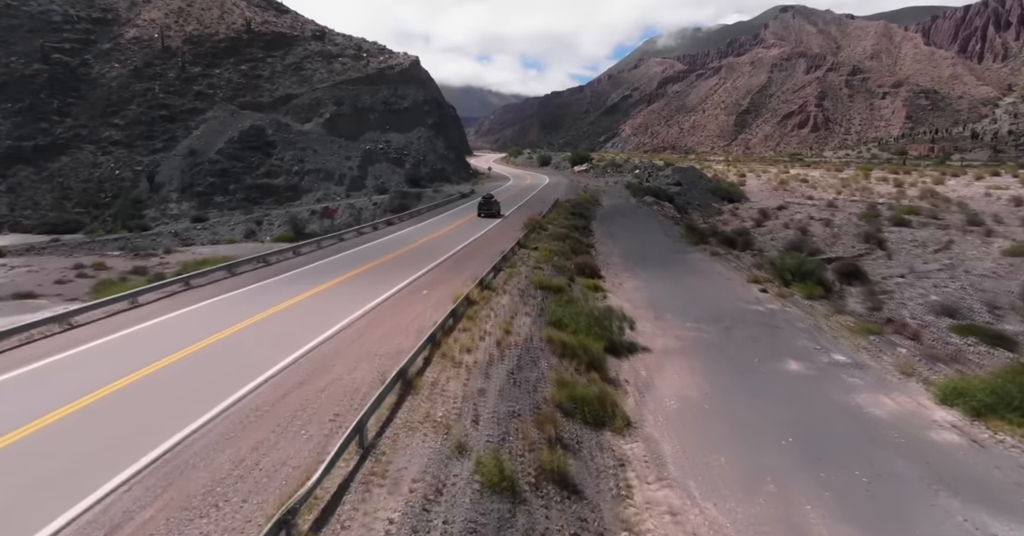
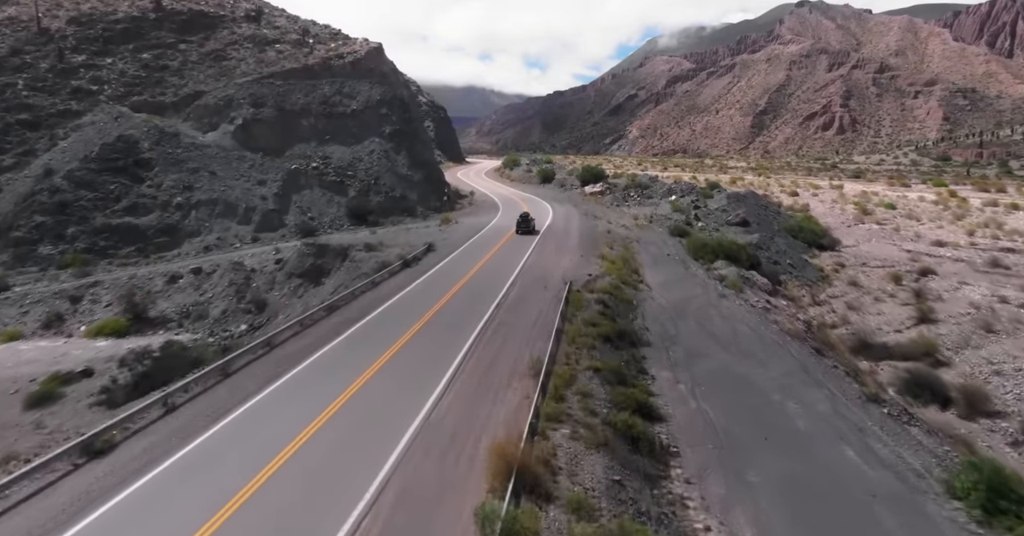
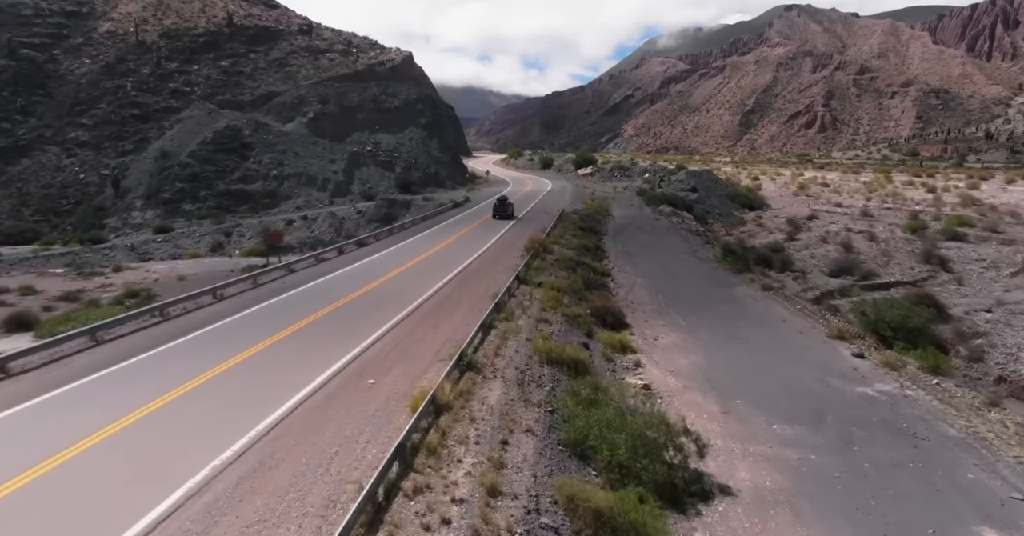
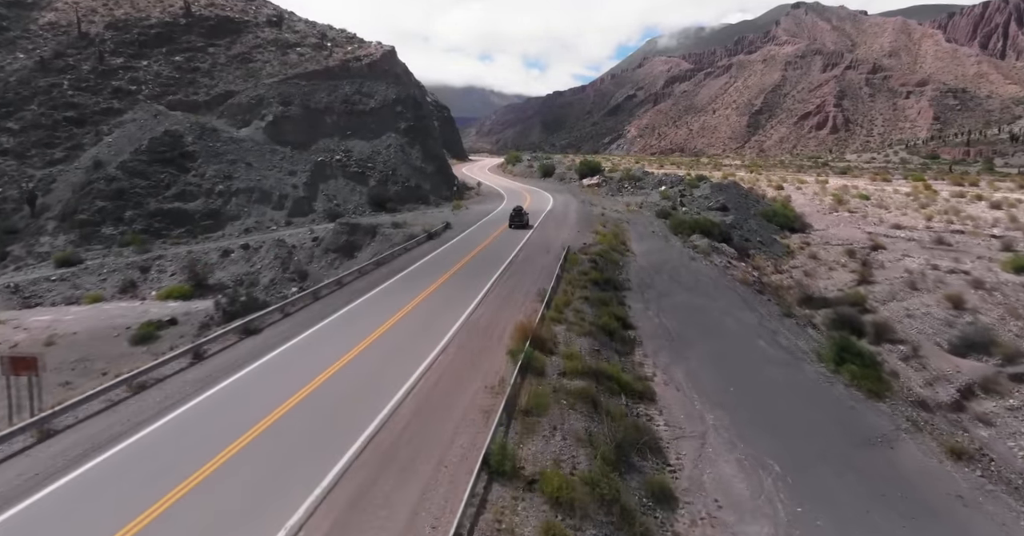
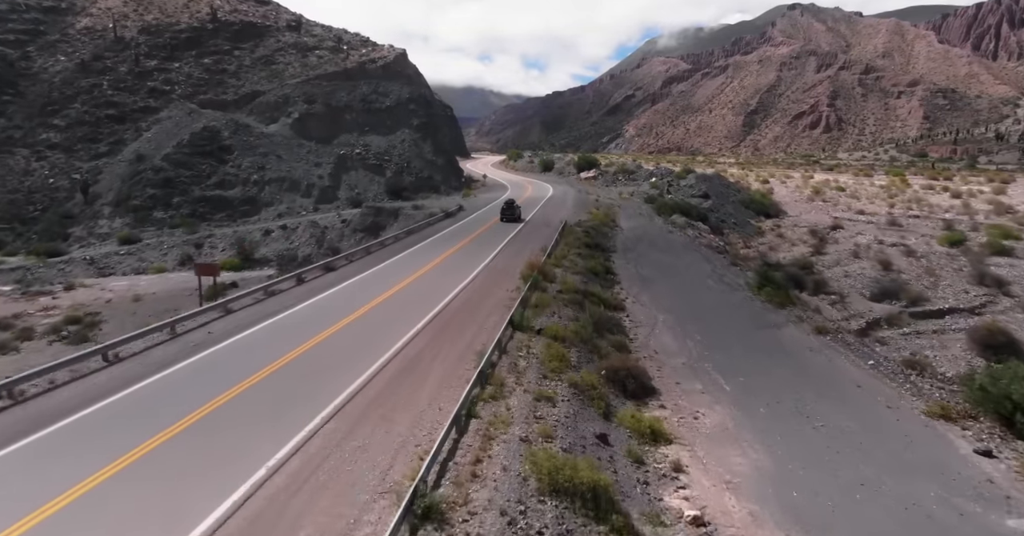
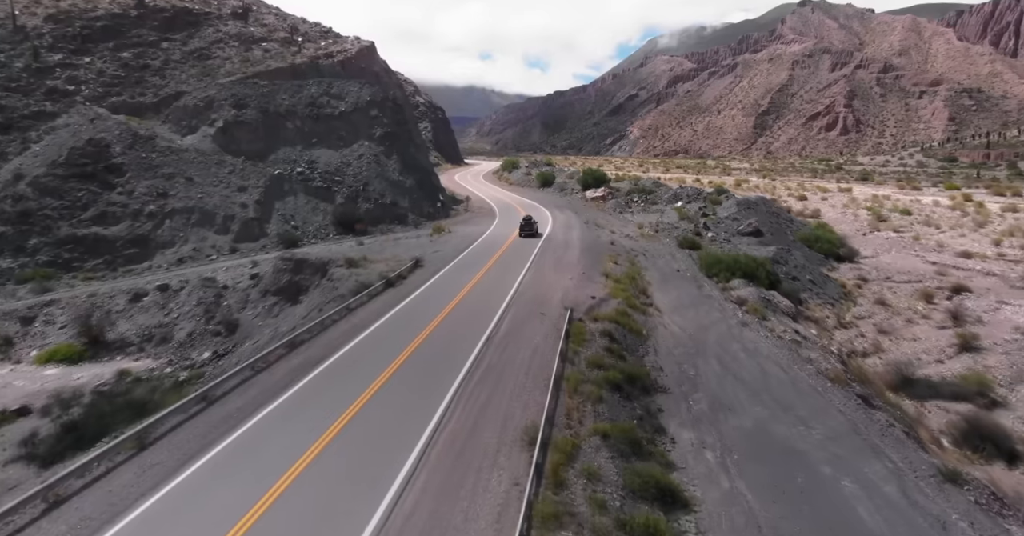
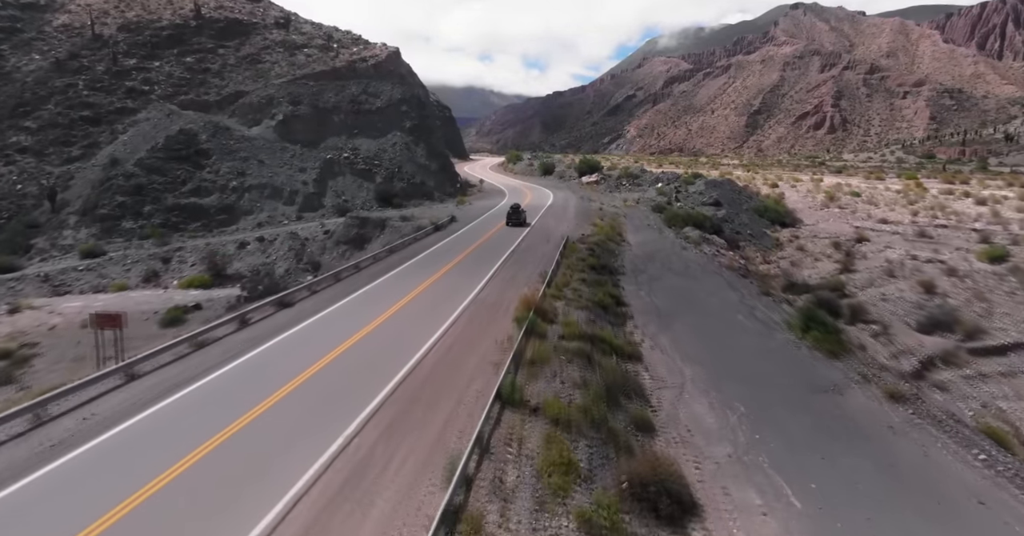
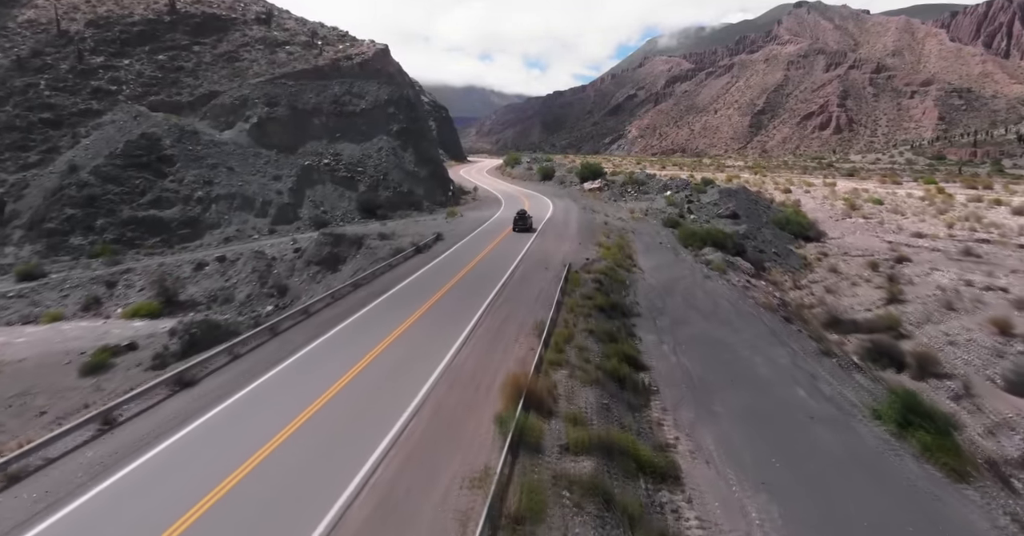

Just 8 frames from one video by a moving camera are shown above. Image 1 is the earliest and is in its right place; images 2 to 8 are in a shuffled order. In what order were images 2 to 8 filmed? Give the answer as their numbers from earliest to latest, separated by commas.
3, 5, 7, 4, 8, 2, 6
